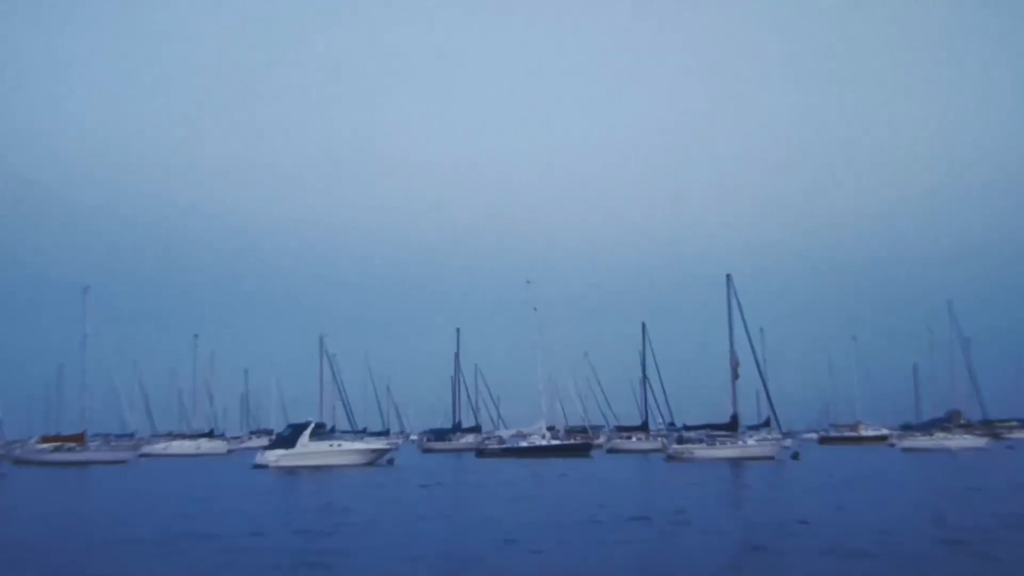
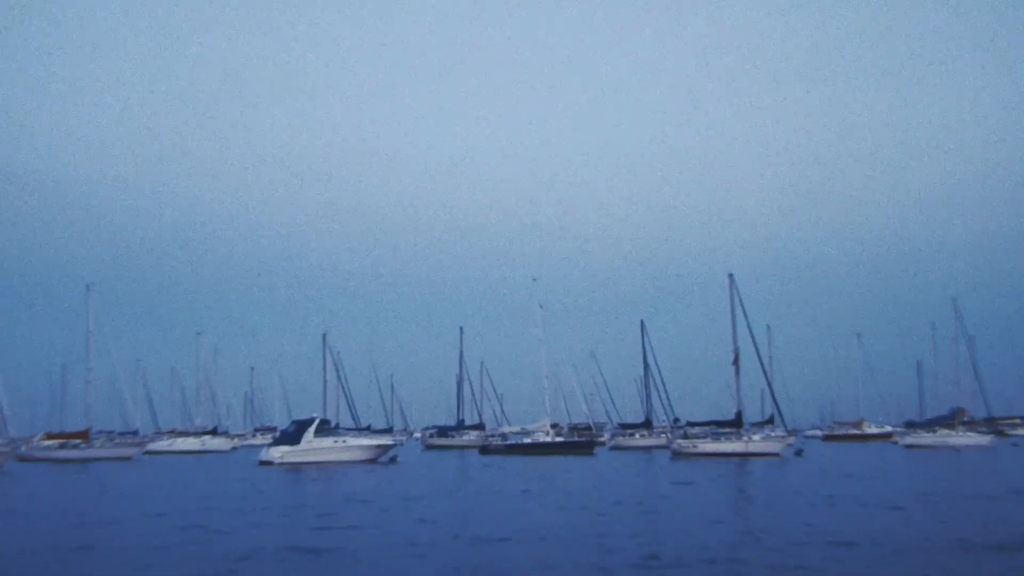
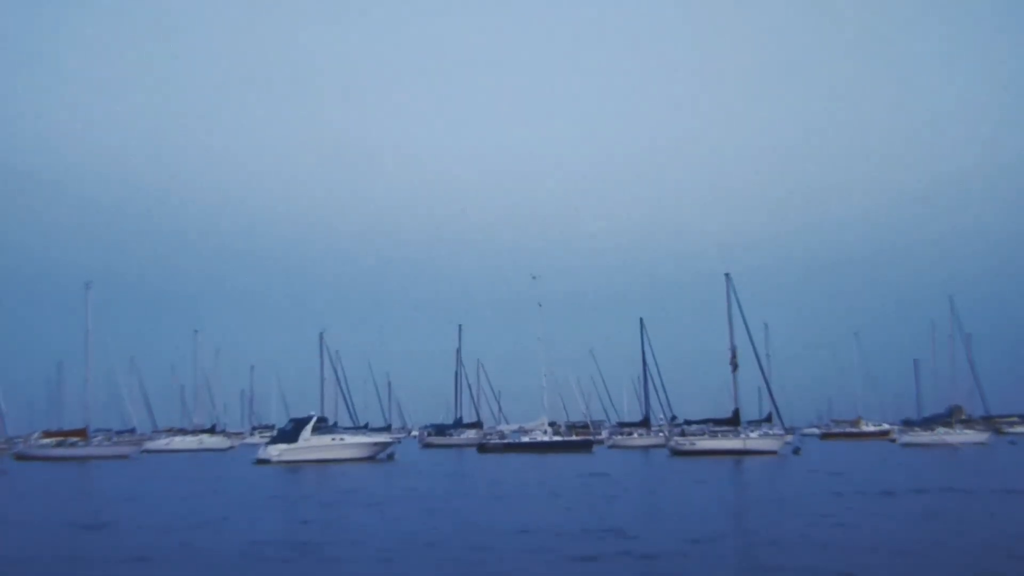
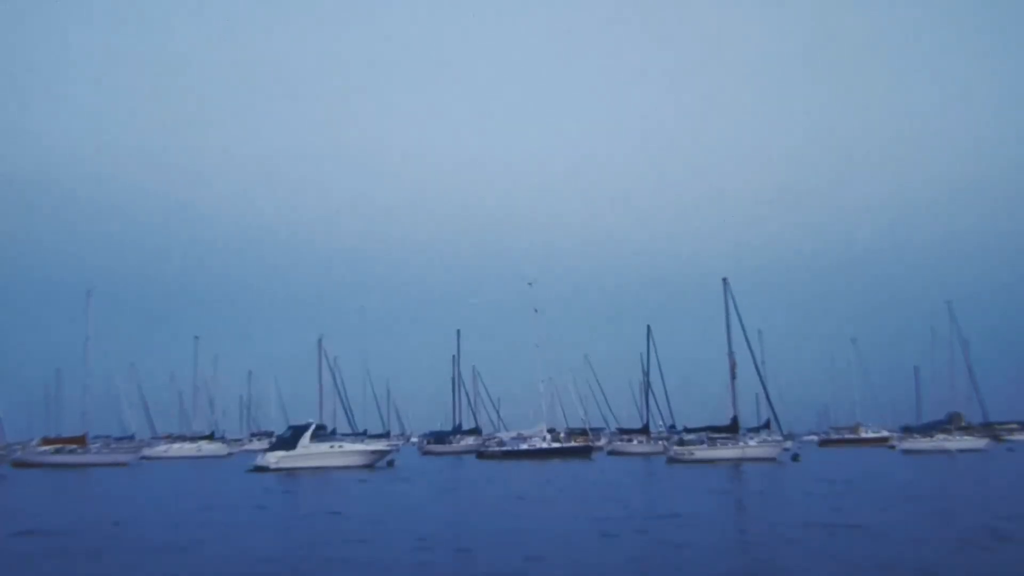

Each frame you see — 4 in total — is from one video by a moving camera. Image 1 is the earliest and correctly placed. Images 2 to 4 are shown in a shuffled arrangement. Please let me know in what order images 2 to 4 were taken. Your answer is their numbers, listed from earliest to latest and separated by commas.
4, 3, 2
